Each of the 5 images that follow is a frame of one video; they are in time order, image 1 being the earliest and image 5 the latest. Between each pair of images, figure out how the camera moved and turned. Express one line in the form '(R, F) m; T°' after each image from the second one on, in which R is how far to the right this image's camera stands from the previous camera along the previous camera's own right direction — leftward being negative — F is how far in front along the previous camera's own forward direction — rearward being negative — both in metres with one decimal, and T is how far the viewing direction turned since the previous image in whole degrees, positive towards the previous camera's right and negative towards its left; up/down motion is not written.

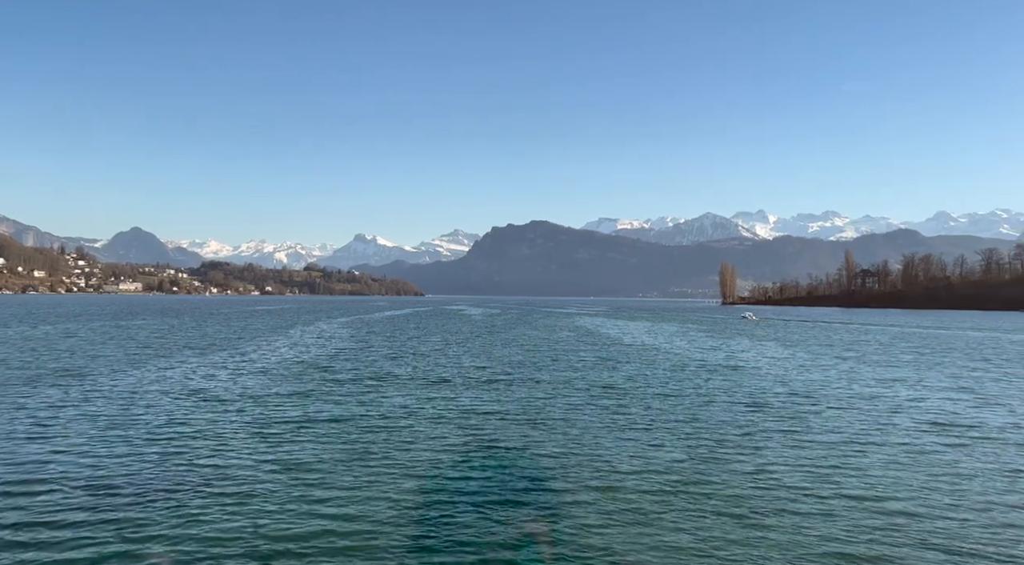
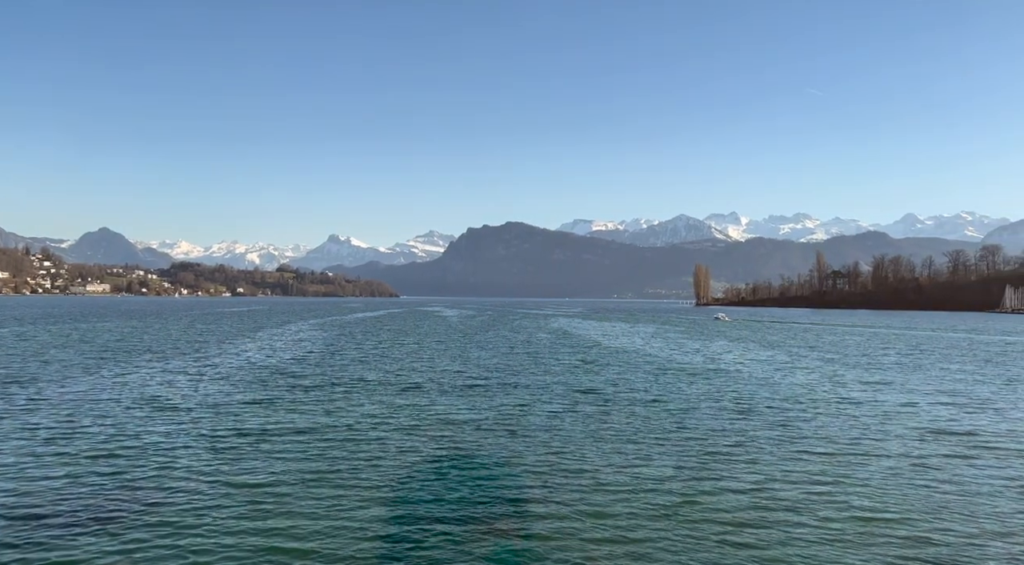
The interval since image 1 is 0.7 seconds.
(-0.1, +1.2) m; +2°
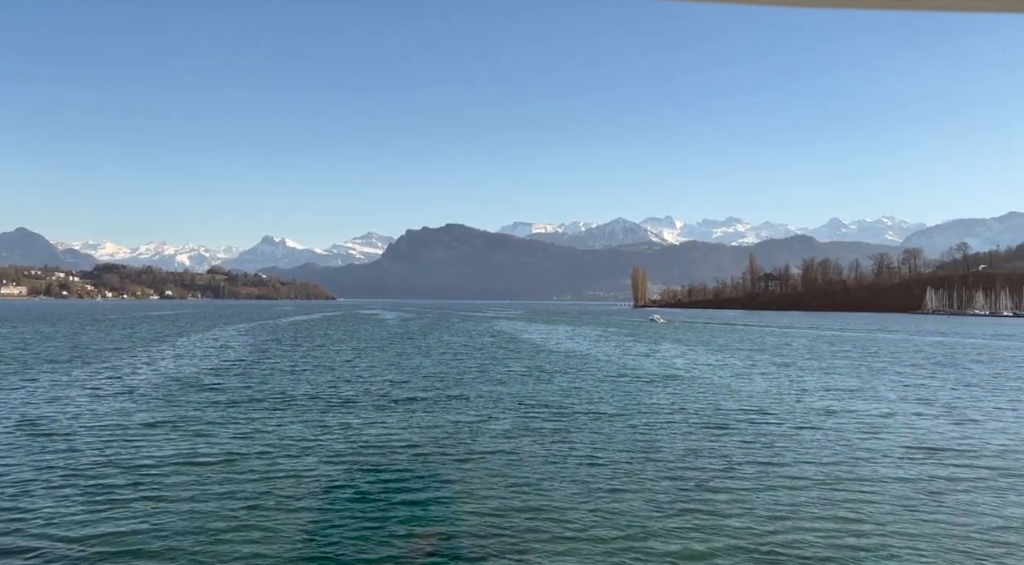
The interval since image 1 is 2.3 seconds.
(-0.2, +2.8) m; +5°
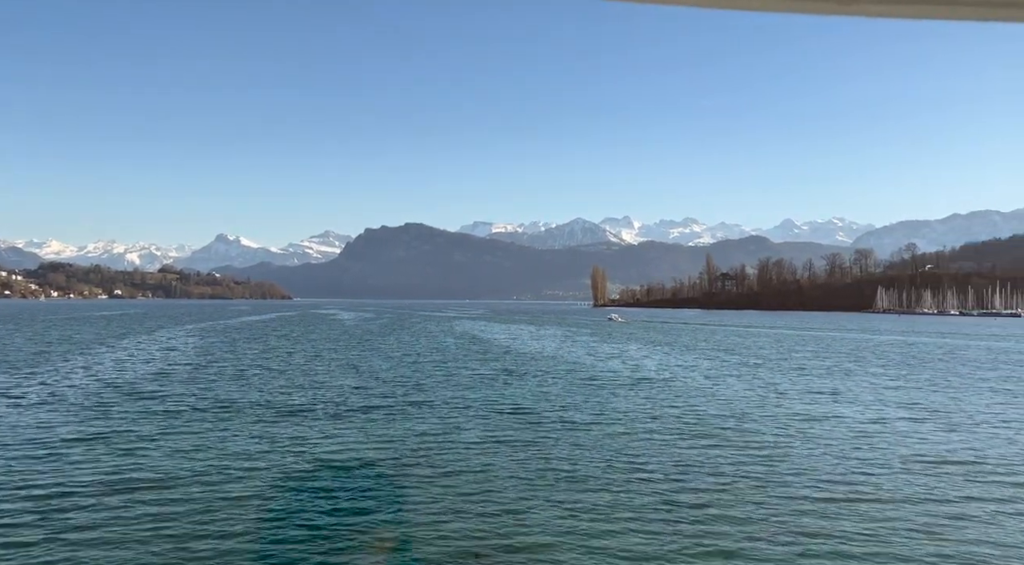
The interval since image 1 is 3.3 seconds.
(-0.3, +1.8) m; +3°
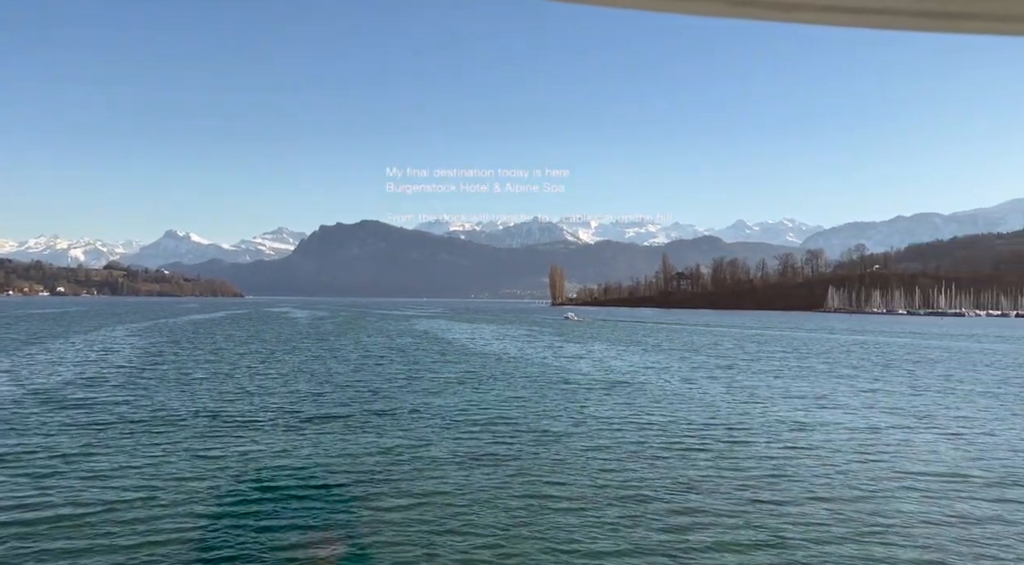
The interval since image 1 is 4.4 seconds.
(-0.4, +2.1) m; +3°
